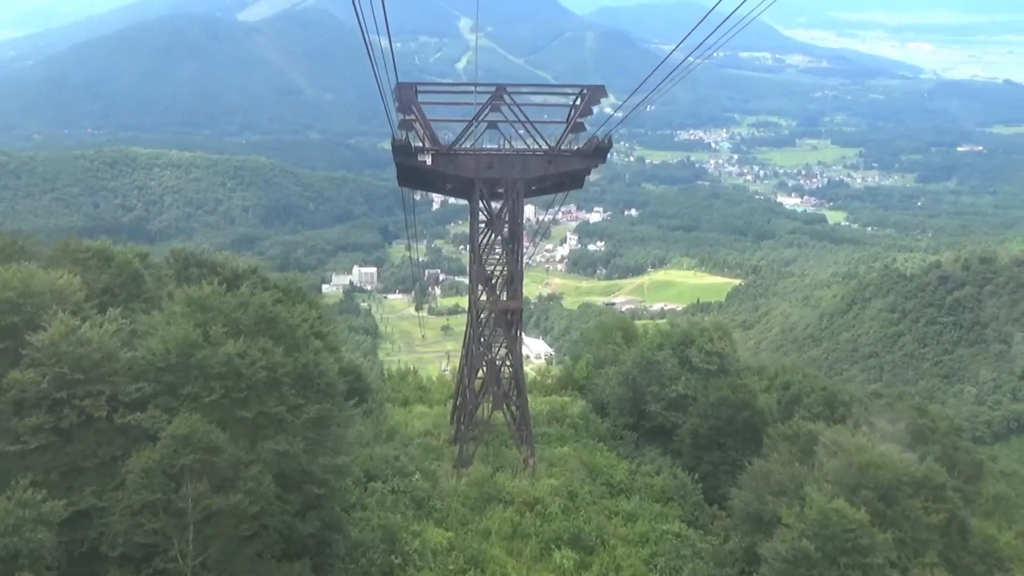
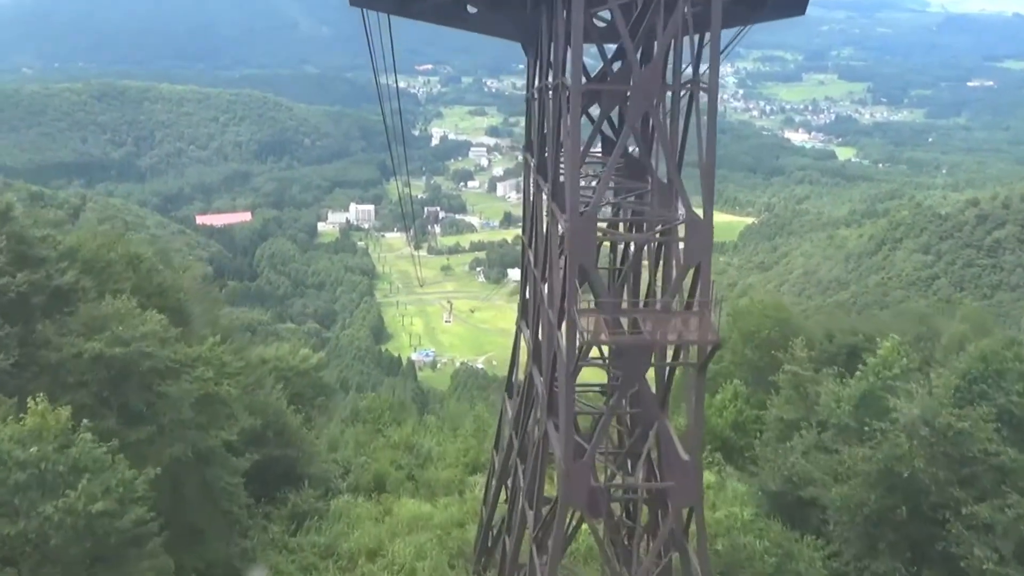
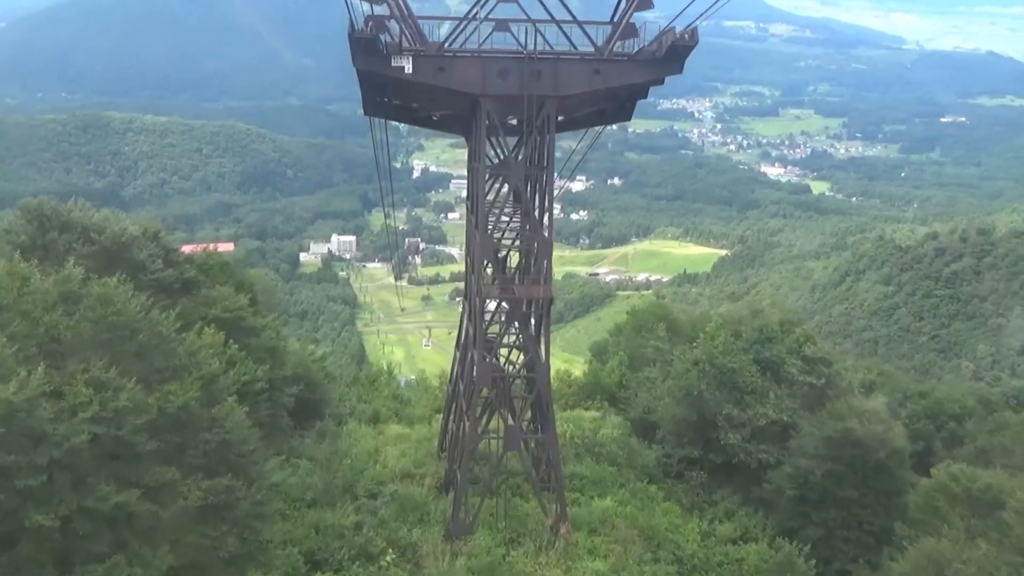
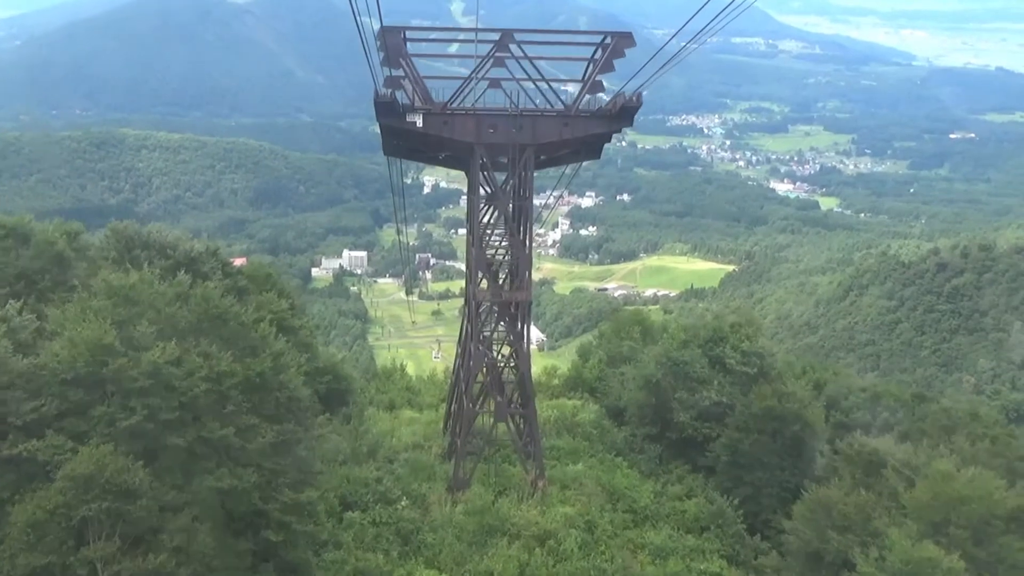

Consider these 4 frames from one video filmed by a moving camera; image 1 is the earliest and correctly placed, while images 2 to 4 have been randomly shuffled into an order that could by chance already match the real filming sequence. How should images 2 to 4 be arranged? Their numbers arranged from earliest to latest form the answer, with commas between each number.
4, 3, 2
